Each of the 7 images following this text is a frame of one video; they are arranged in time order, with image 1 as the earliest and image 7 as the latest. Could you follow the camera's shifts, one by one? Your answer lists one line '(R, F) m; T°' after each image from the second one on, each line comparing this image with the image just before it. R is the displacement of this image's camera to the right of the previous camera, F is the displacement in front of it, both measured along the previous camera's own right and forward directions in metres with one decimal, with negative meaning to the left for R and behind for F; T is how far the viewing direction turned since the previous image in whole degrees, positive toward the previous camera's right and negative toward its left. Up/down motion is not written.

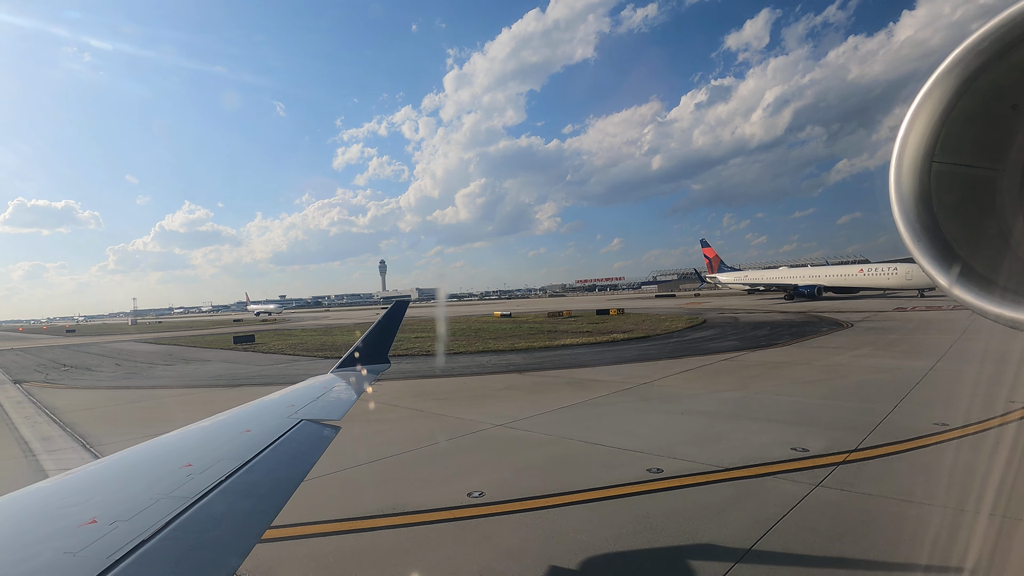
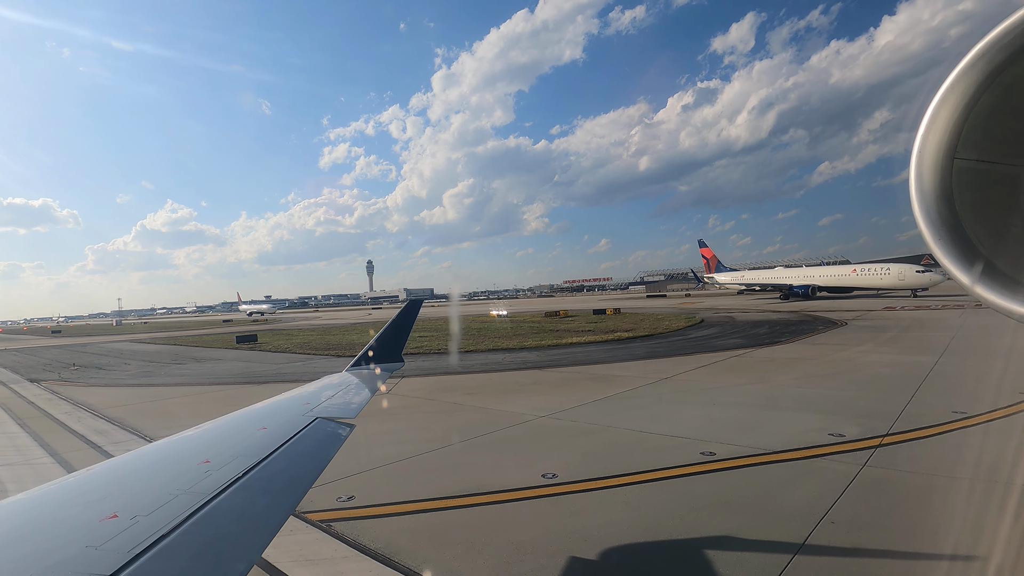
(-0.7, -0.2) m; +1°
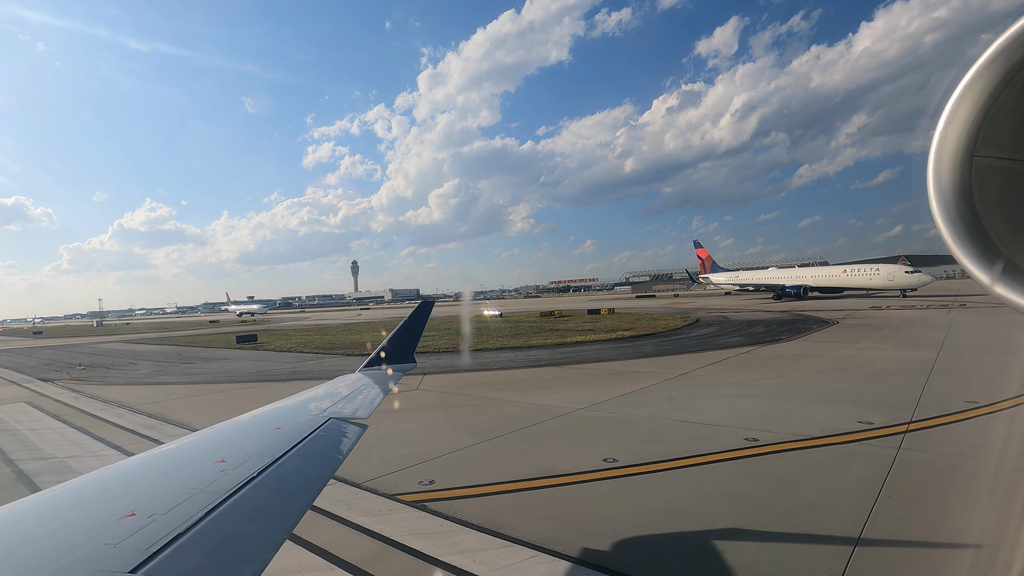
(-0.7, -0.2) m; +1°
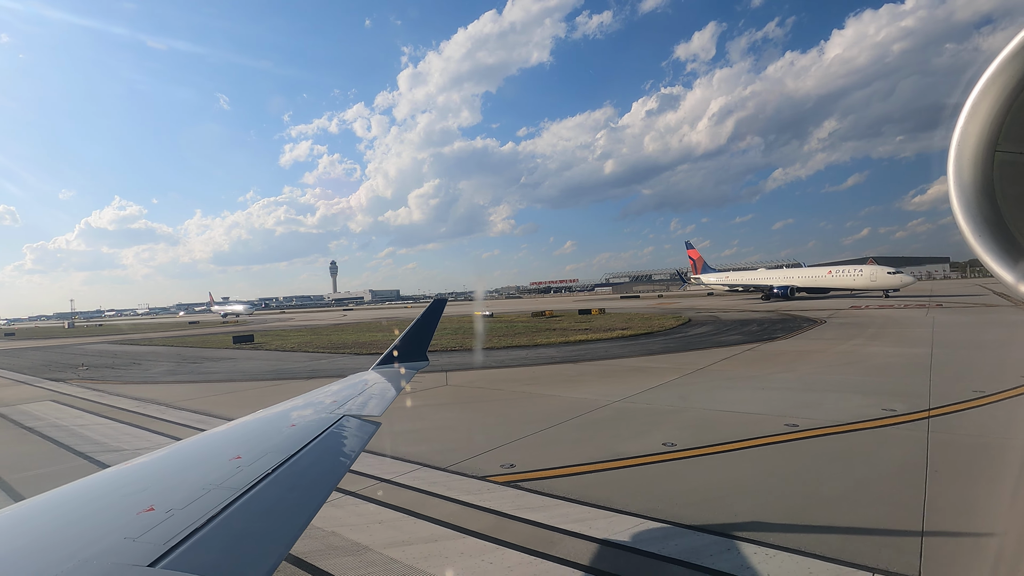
(-0.8, -0.3) m; +2°
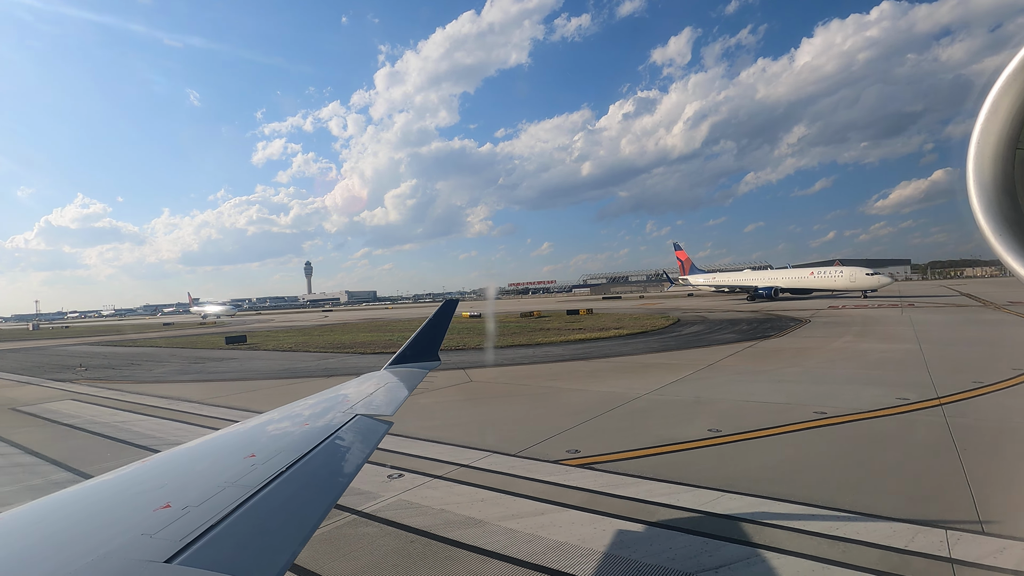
(-0.8, -0.2) m; +2°
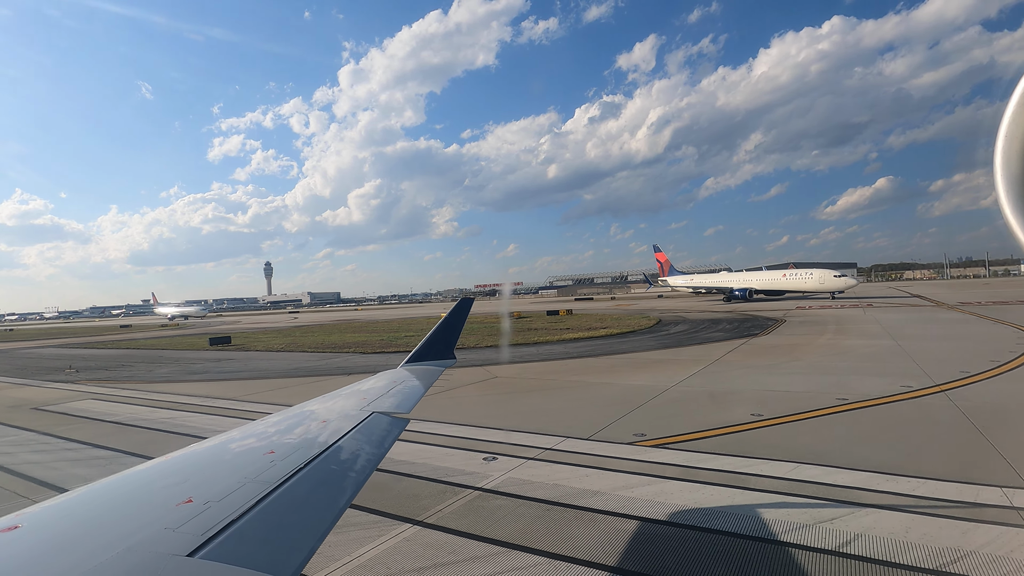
(-1.0, -0.3) m; +3°
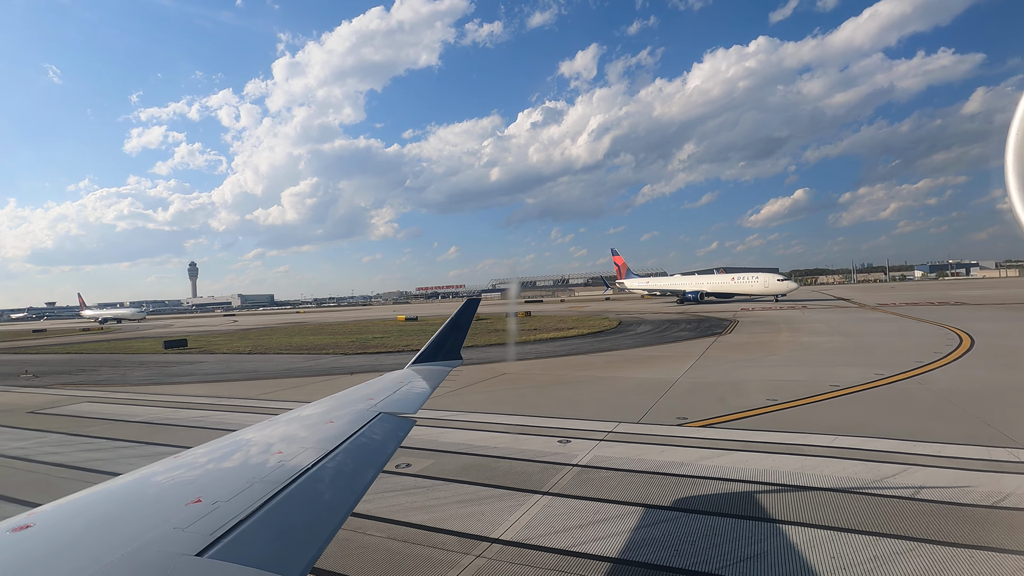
(-1.2, -0.3) m; +6°
